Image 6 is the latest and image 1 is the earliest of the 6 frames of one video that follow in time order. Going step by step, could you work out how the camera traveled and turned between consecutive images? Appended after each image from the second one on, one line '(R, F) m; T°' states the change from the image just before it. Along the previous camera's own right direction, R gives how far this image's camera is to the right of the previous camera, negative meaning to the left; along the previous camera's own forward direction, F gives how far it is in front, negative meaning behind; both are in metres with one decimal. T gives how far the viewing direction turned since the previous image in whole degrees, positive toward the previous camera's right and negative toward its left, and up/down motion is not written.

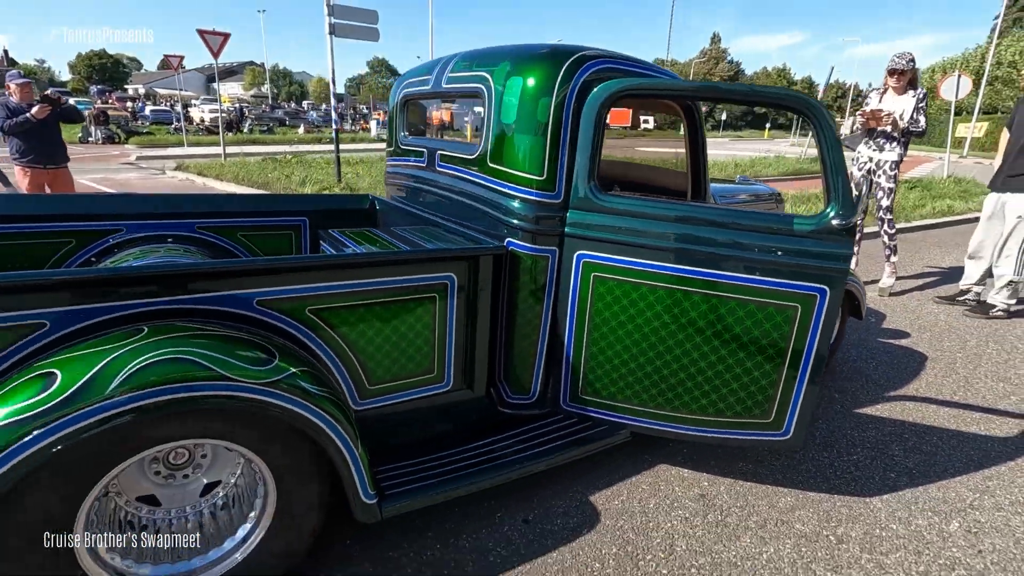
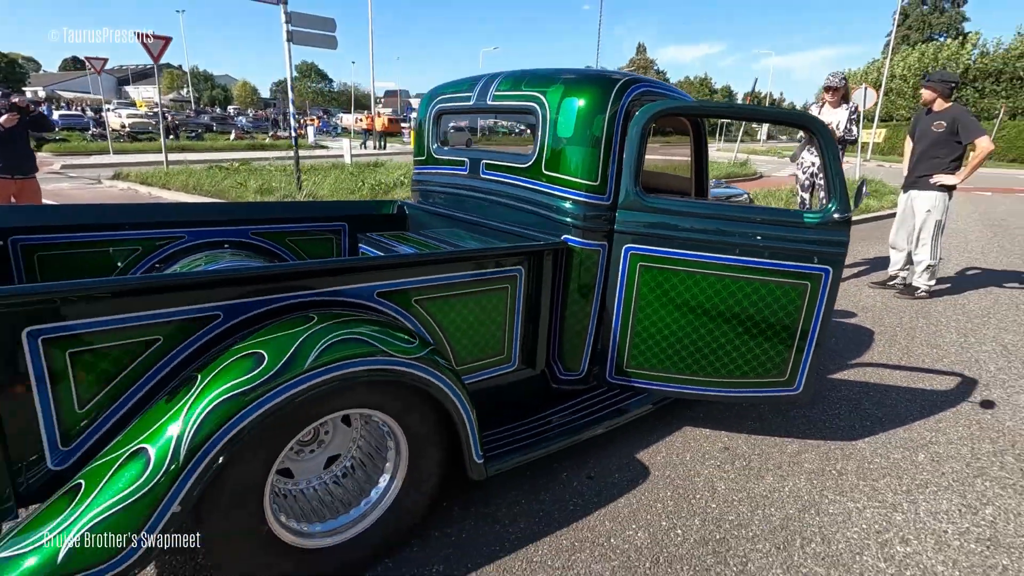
(-0.6, -0.3) m; +7°
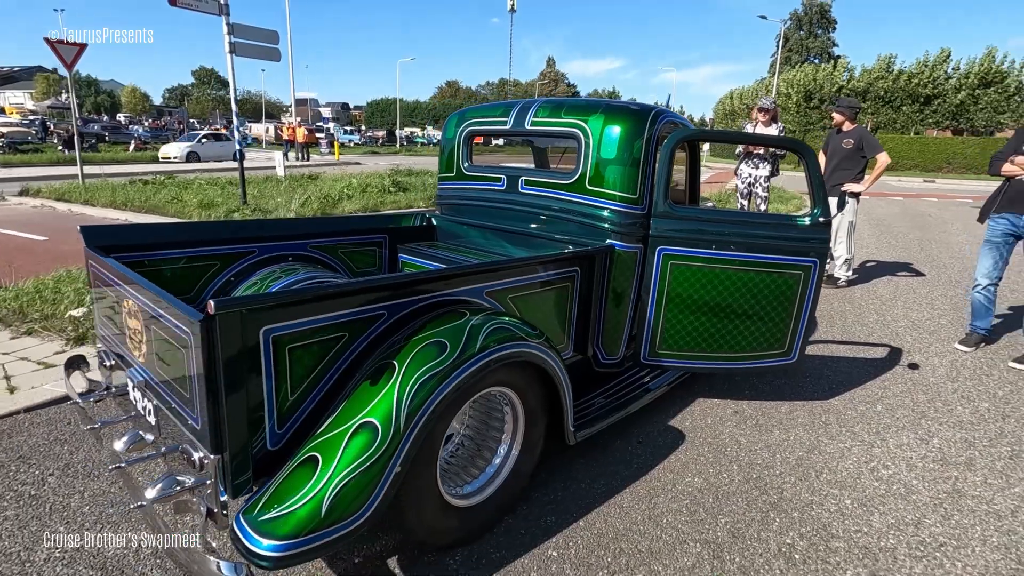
(-0.8, -0.4) m; +9°
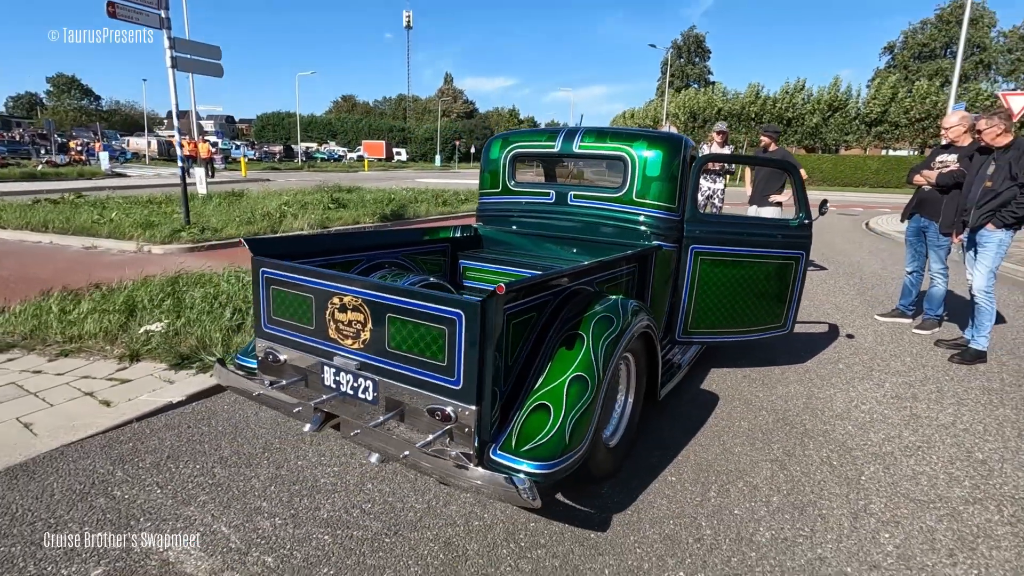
(-1.2, -0.5) m; +10°
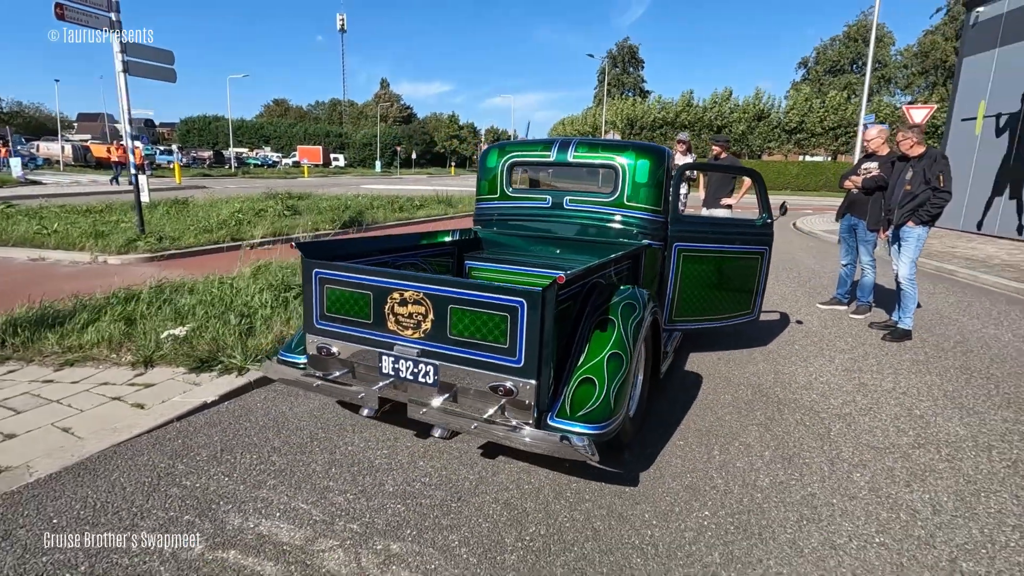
(-0.6, -0.4) m; +6°
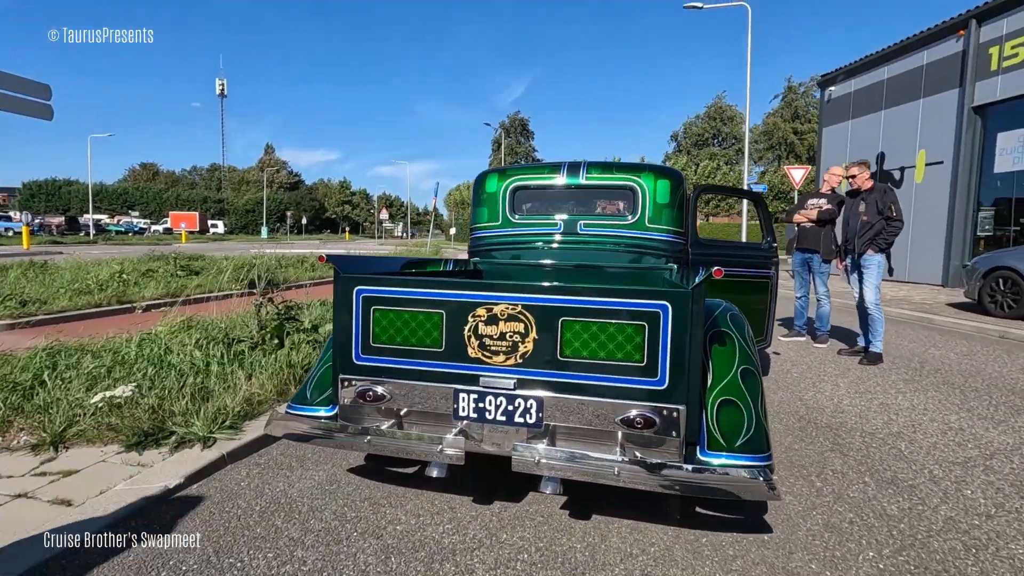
(-1.0, +0.7) m; +12°
